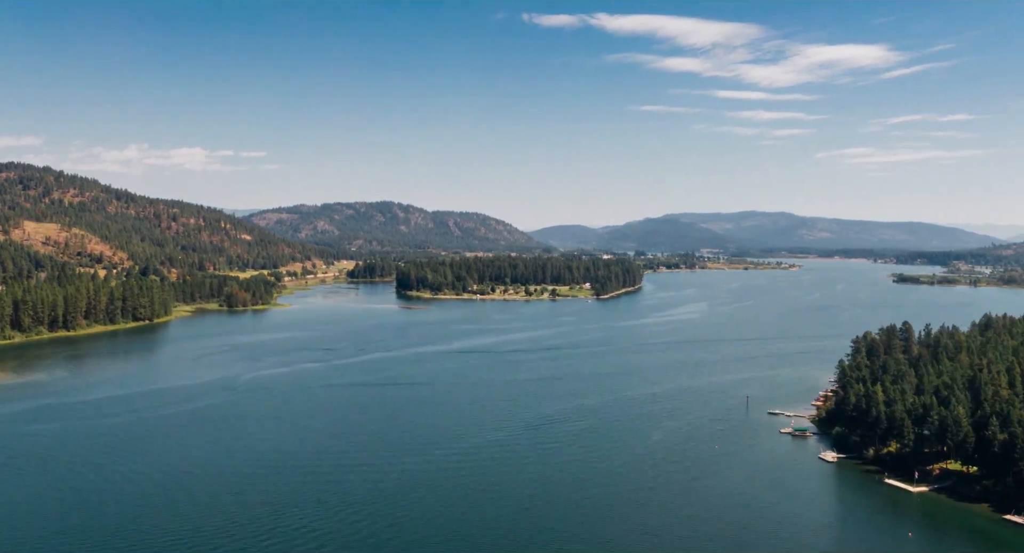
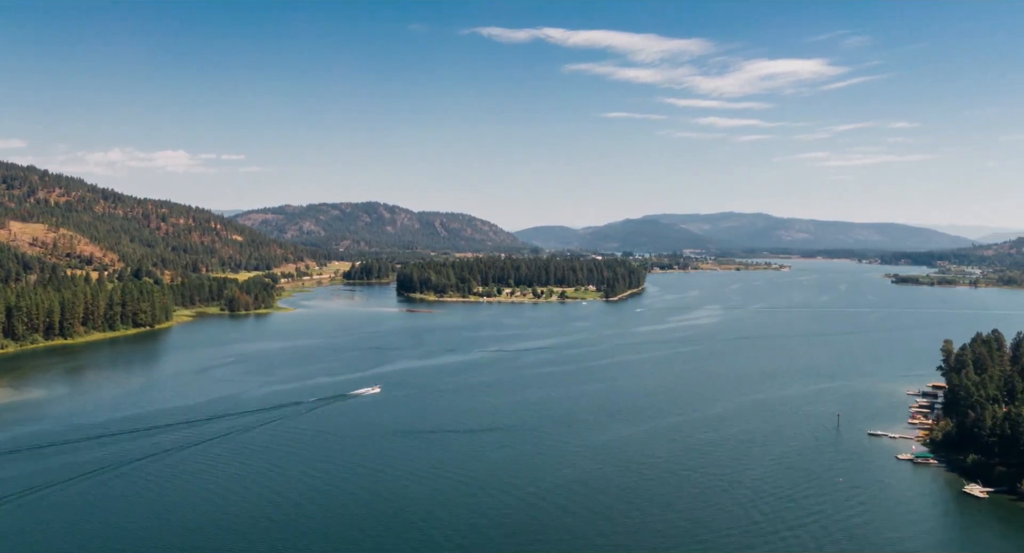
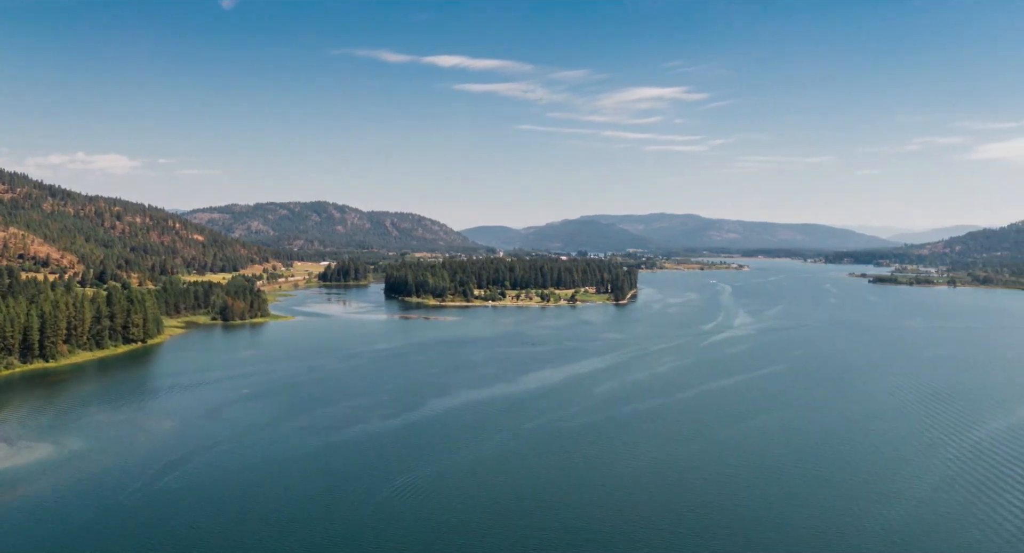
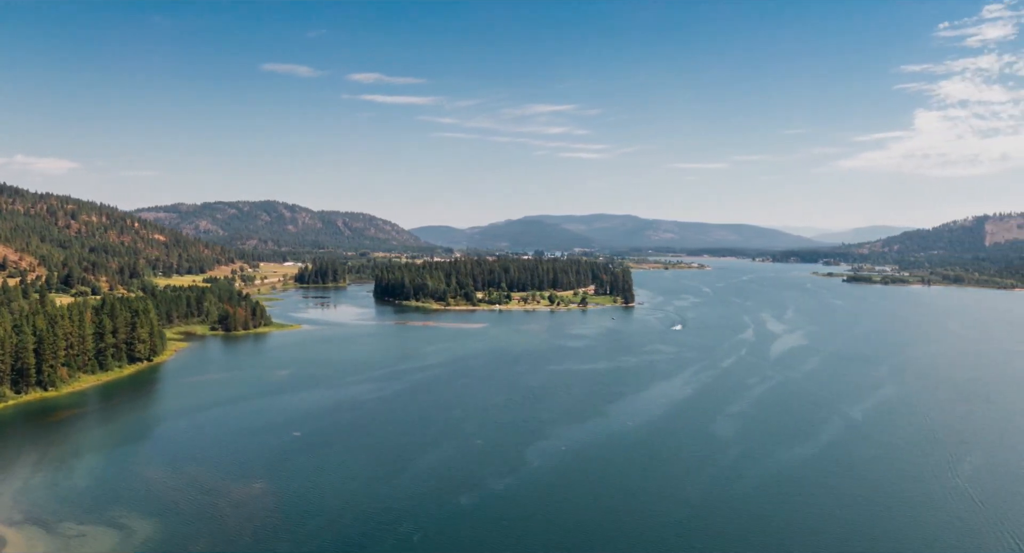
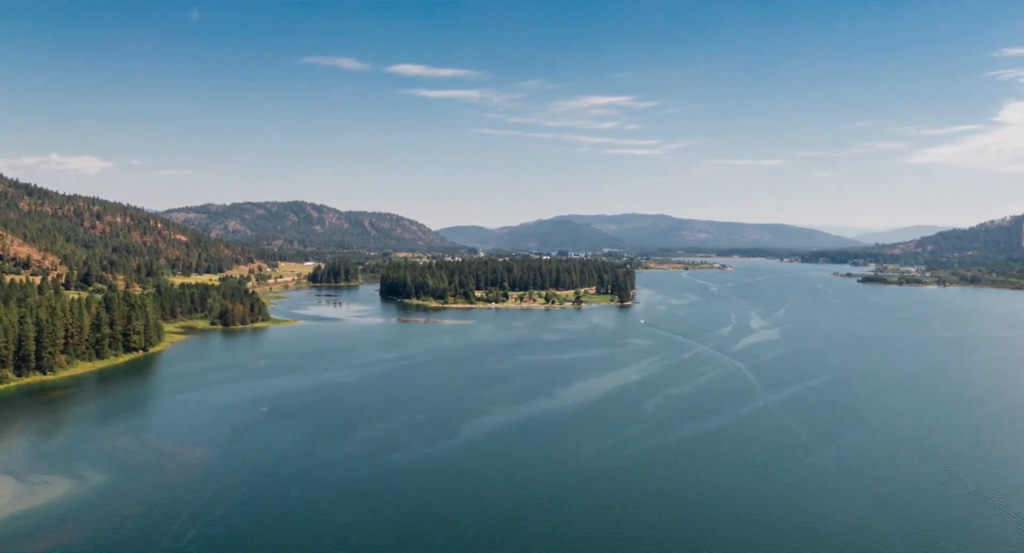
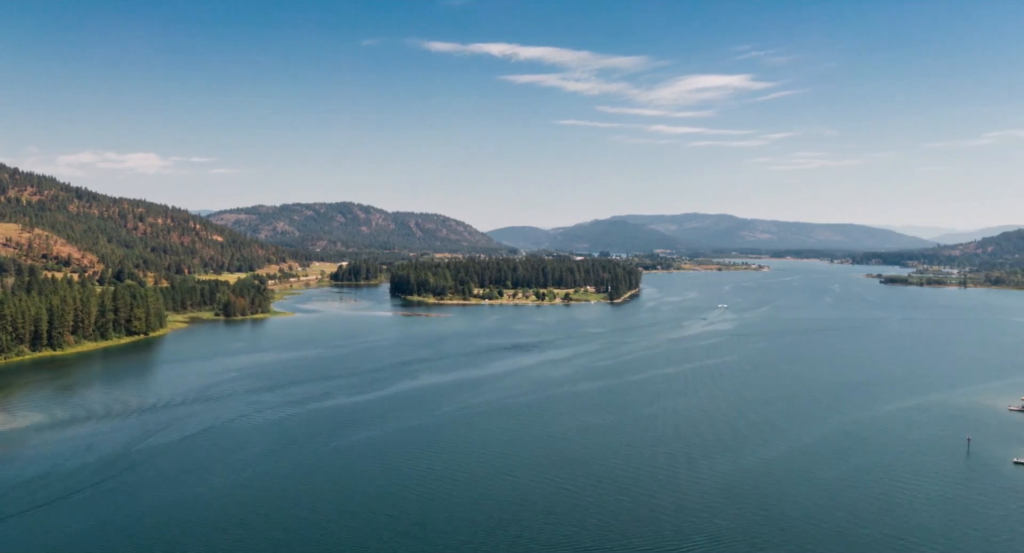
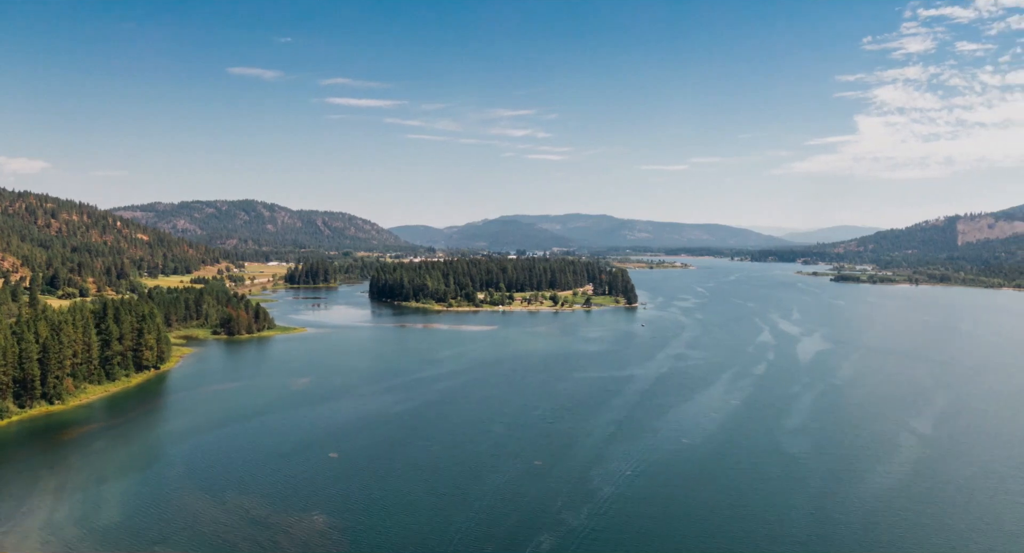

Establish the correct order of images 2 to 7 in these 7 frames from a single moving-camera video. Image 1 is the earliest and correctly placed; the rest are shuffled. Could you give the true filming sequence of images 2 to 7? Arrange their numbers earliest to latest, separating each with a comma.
2, 6, 3, 5, 4, 7
